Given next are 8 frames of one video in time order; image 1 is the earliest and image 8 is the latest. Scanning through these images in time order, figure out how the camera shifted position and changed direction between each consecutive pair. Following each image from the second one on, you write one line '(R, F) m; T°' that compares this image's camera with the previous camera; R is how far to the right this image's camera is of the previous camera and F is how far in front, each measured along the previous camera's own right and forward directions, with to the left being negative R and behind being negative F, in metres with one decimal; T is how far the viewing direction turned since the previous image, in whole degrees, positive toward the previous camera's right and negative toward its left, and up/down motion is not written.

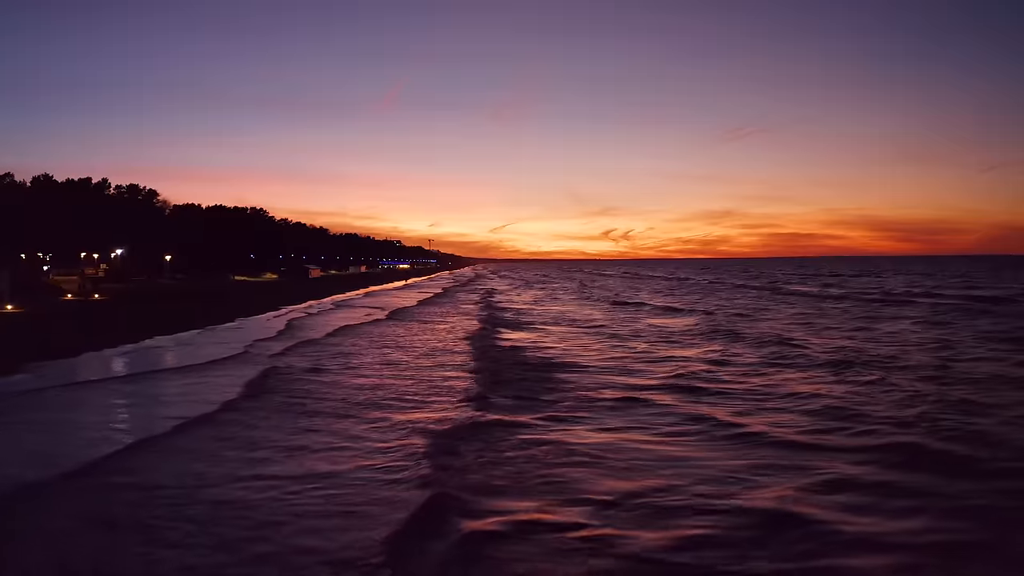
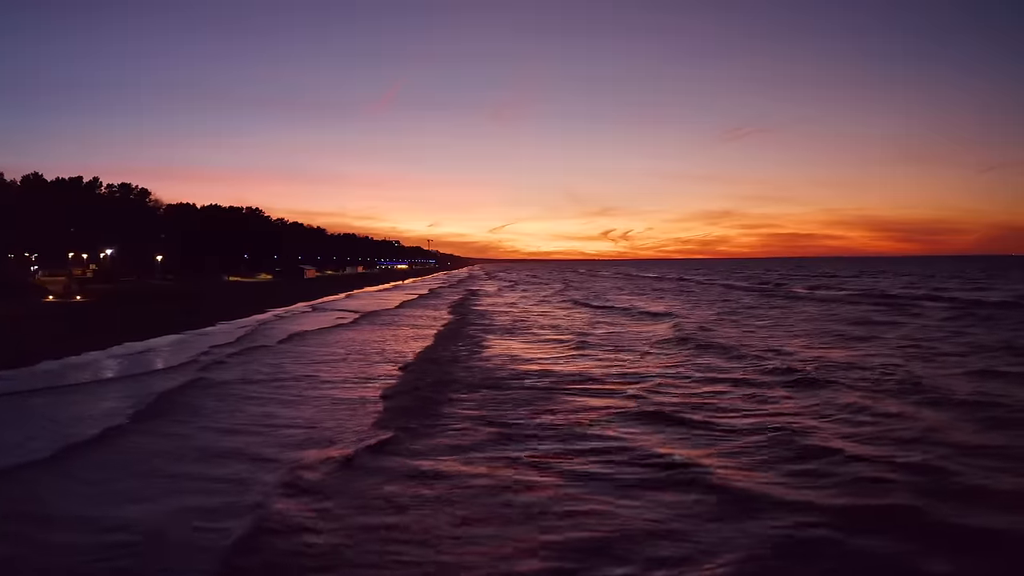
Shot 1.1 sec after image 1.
(+0.8, +1.3) m; 0°
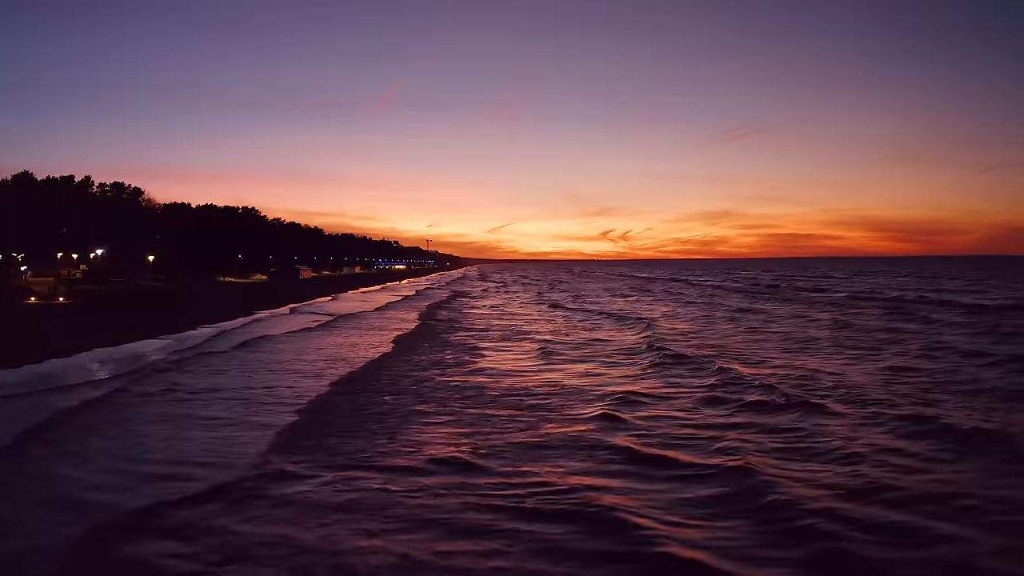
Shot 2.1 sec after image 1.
(+0.7, +1.2) m; 0°
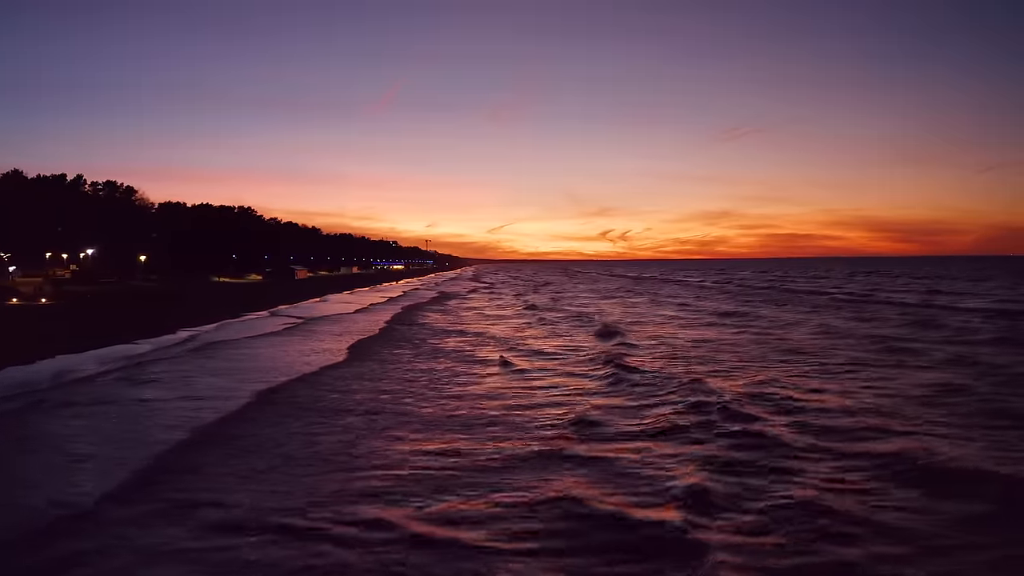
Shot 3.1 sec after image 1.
(+0.7, +1.2) m; 0°
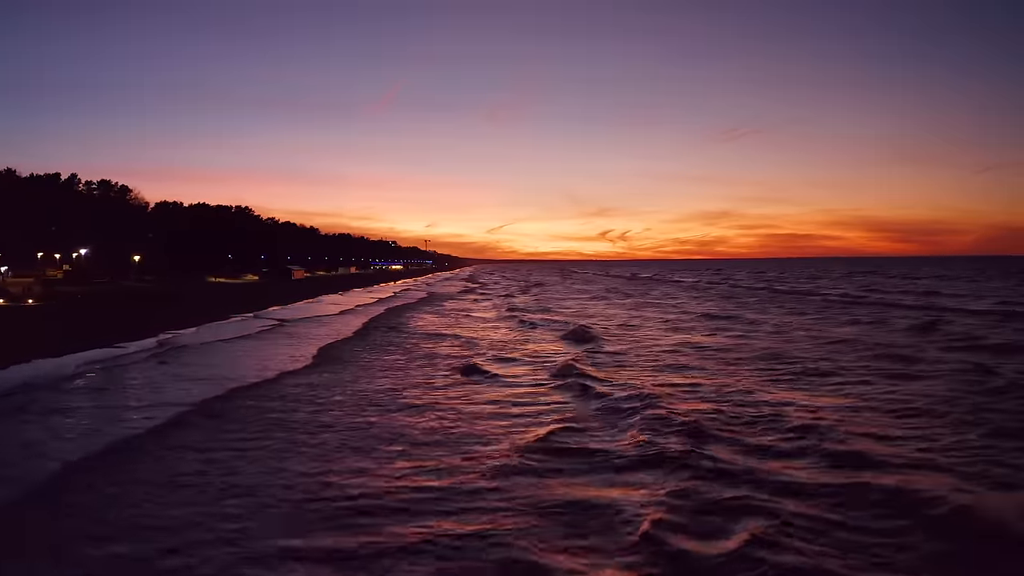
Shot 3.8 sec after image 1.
(+0.4, +1.0) m; 0°
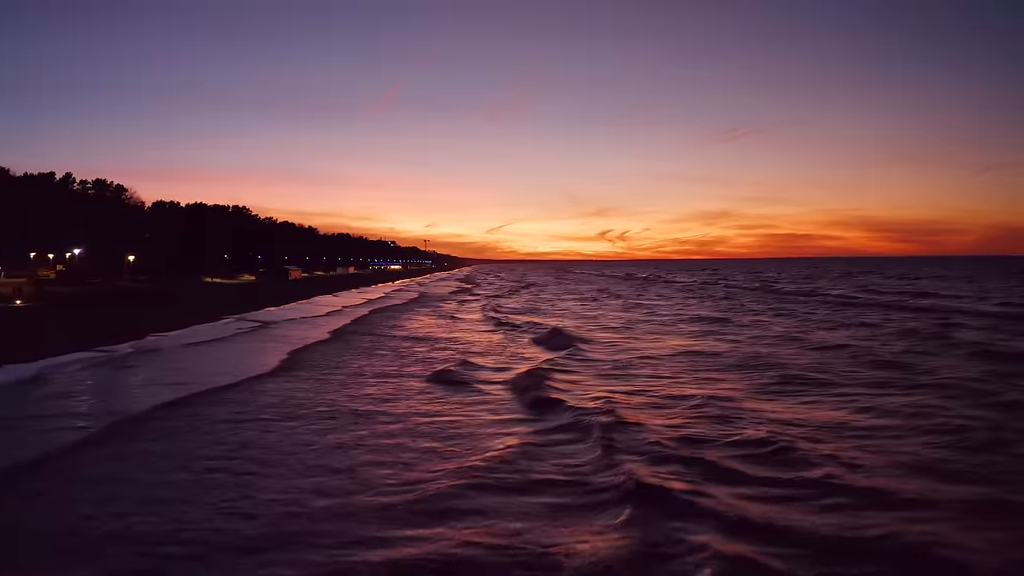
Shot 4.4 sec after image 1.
(+0.4, +0.9) m; 0°
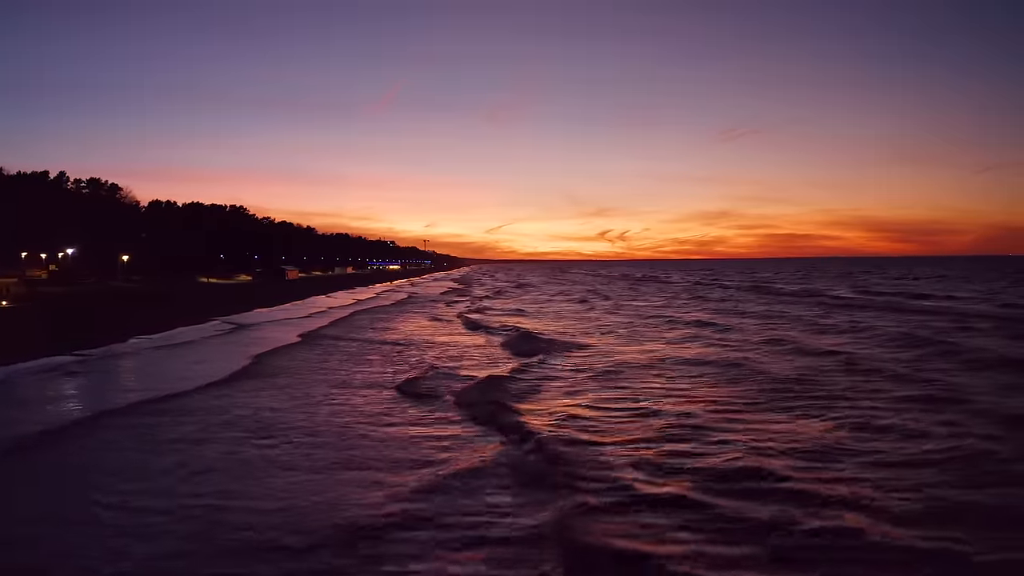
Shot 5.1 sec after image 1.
(+0.4, +1.0) m; 0°
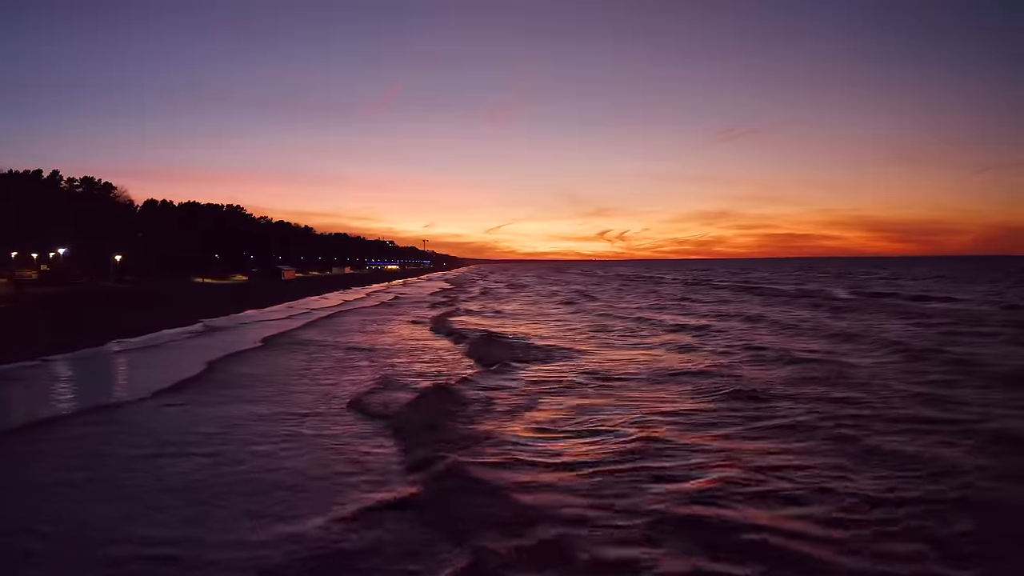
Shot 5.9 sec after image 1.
(+0.5, +1.1) m; 0°
